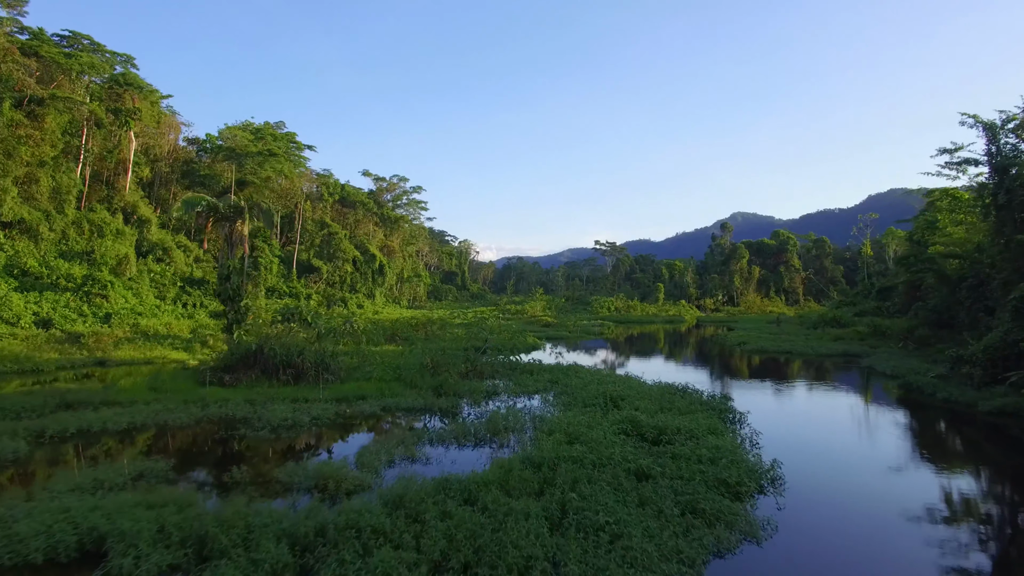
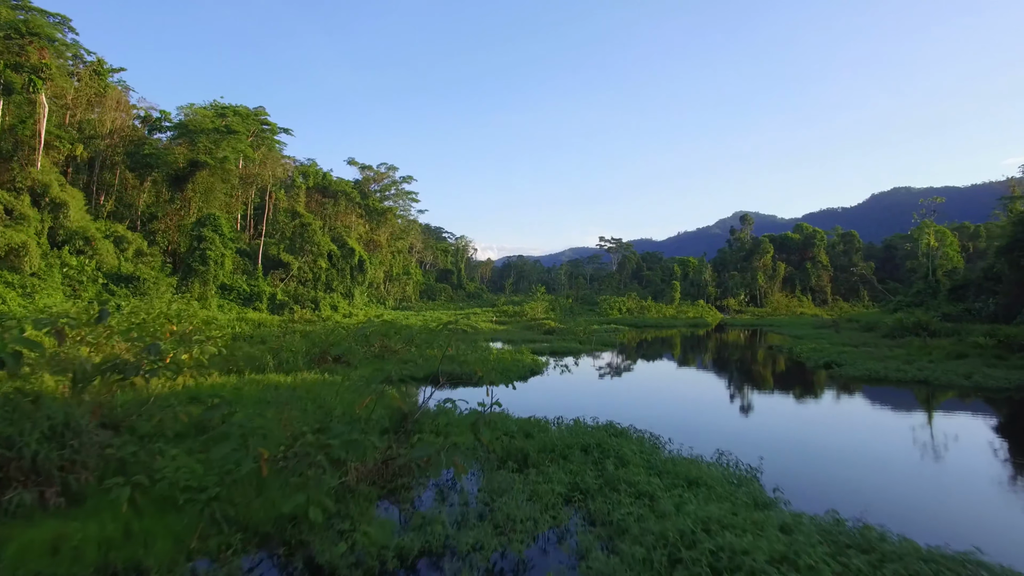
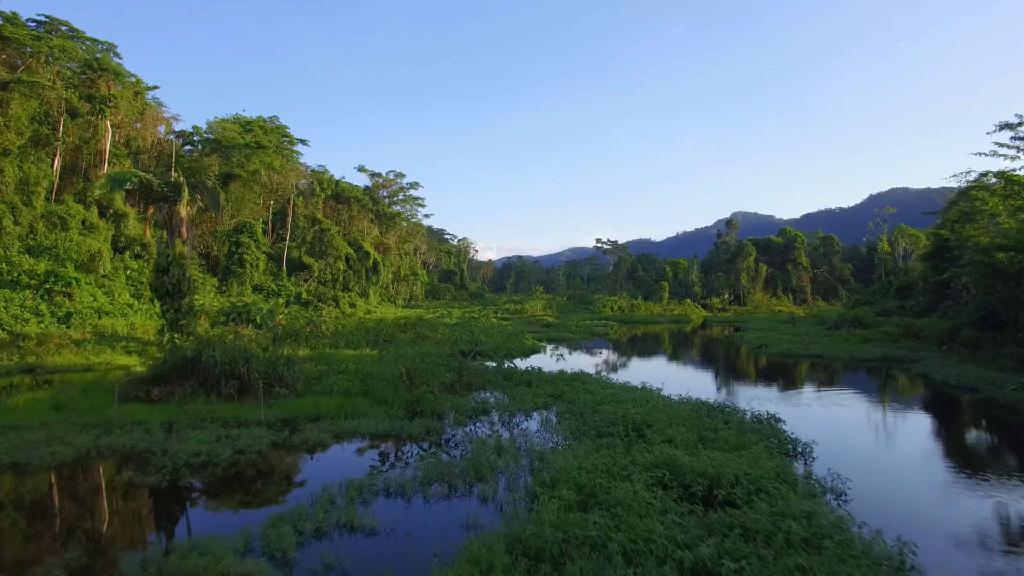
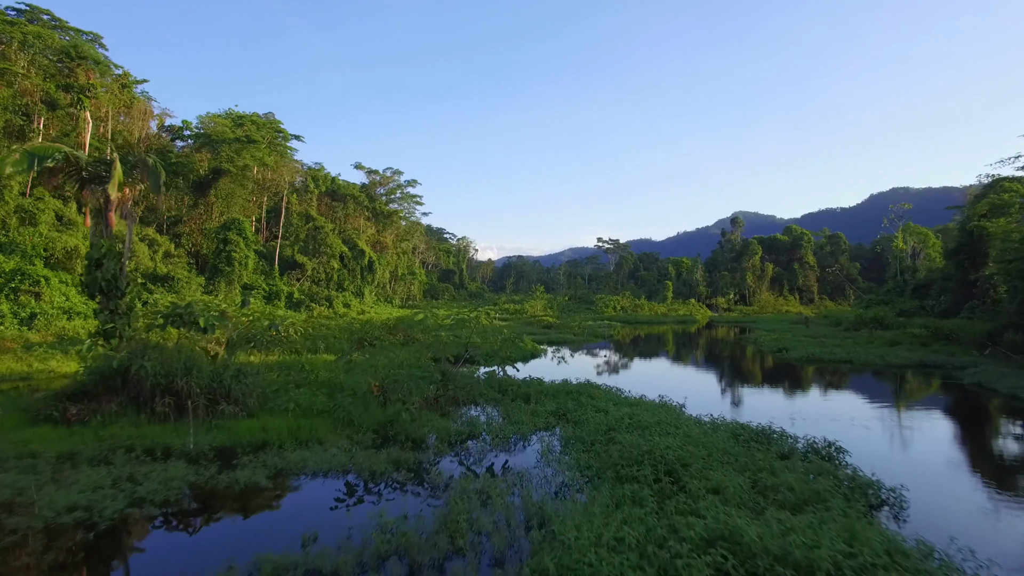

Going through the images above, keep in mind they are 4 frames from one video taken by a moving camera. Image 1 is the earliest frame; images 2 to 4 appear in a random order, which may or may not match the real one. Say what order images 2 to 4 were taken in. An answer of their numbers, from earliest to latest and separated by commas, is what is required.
3, 4, 2
